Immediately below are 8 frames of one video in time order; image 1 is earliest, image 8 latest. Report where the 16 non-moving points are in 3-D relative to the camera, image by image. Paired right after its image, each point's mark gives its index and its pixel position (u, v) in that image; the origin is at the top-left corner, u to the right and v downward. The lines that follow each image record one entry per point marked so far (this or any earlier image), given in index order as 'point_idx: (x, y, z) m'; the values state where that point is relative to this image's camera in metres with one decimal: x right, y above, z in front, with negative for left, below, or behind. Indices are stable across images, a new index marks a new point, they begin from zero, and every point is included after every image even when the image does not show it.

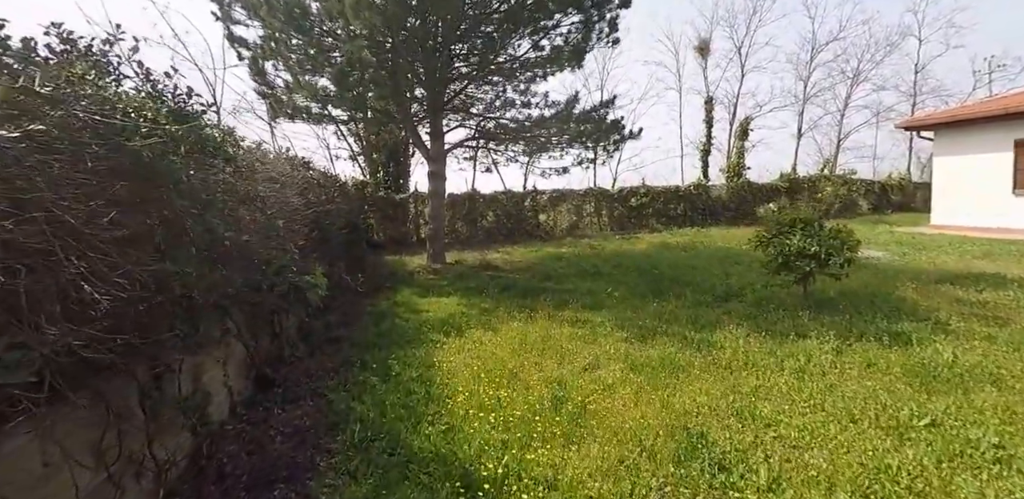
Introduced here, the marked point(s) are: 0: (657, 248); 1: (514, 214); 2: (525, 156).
0: (+3.2, 0.0, +10.5) m
1: (+0.1, +1.0, +13.6) m
2: (+0.3, +1.9, +9.5) m
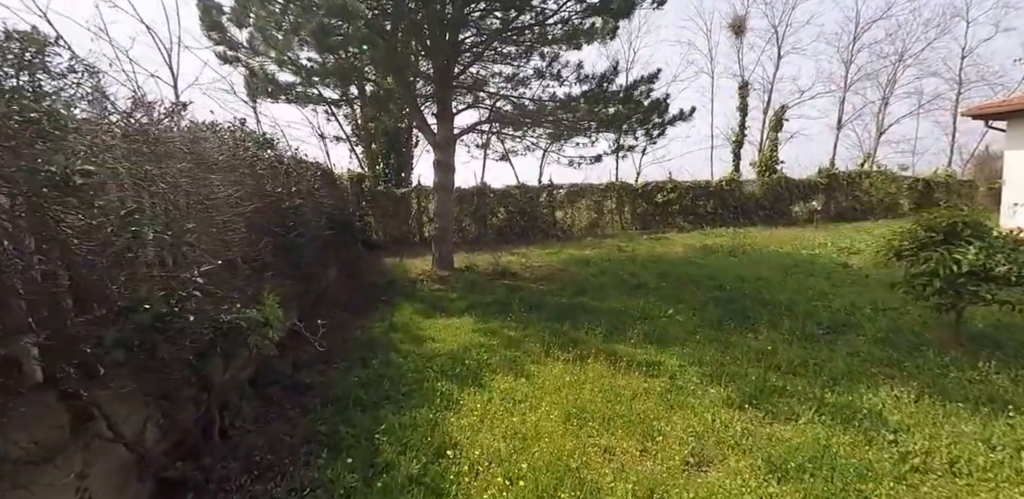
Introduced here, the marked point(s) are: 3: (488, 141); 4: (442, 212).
0: (+3.5, -0.1, +9.0) m
1: (+0.4, +1.0, +12.2) m
2: (+0.7, +1.8, +8.0) m
3: (-0.4, +2.1, +9.0) m
4: (-1.1, +0.6, +7.7) m
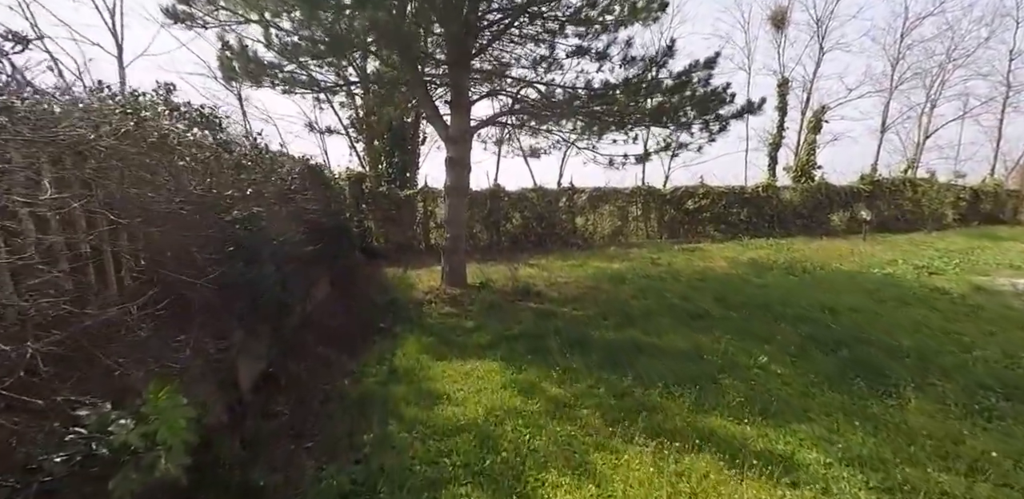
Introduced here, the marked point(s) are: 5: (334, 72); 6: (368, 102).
0: (+3.9, -0.3, +7.8) m
1: (+0.8, +0.8, +11.0) m
2: (+1.0, +1.6, +6.8) m
3: (0.0, +1.9, +7.9) m
4: (-0.8, +0.4, +6.5) m
5: (-2.2, +2.2, +5.9) m
6: (-2.1, +2.1, +6.7) m
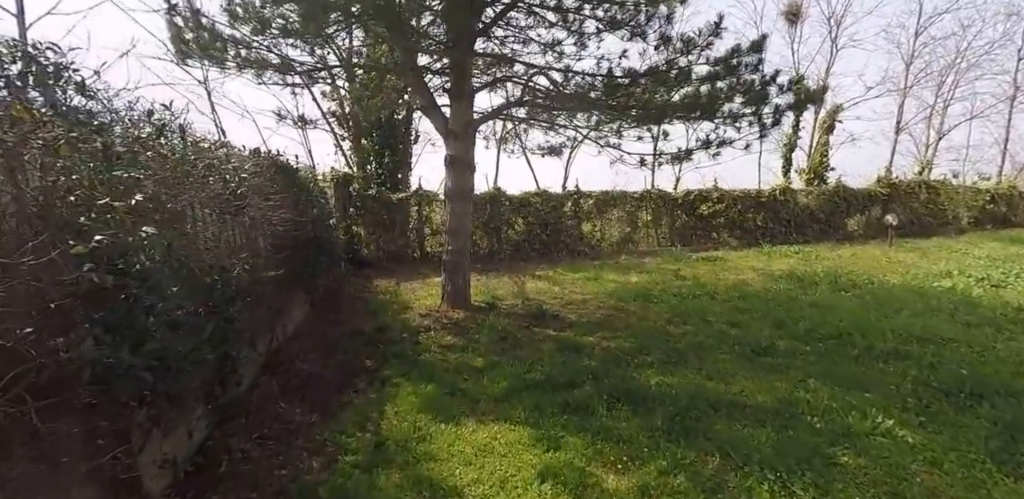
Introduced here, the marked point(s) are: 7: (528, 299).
0: (+4.0, -0.5, +6.9) m
1: (+0.8, +0.6, +10.0) m
2: (+1.2, +1.5, +5.9) m
3: (+0.1, +1.7, +6.9) m
4: (-0.6, +0.3, +5.5) m
5: (-2.1, +2.0, +4.9) m
6: (-1.9, +1.9, +5.7) m
7: (+0.2, -0.7, +6.4) m
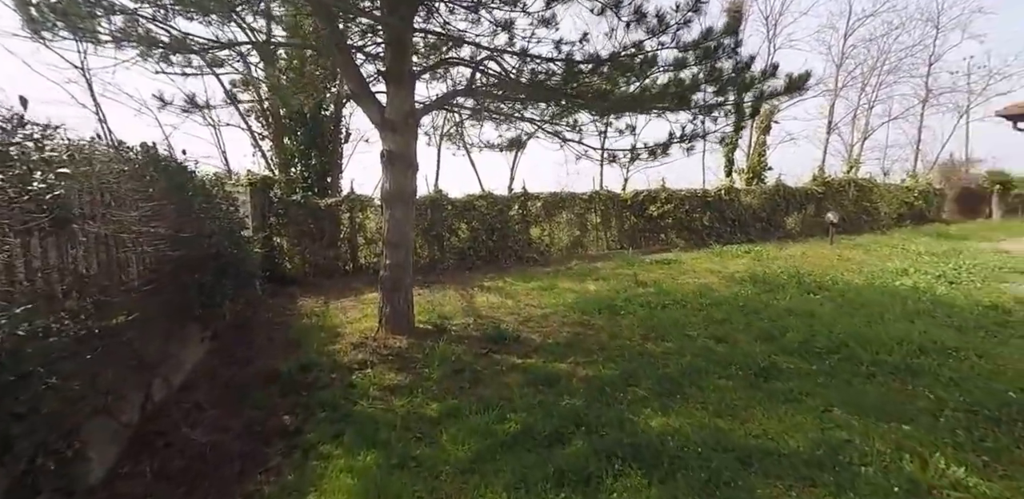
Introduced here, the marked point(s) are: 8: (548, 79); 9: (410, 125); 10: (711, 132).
0: (+3.3, -0.5, +6.5) m
1: (-0.3, +0.4, +9.3) m
2: (+0.6, +1.4, +5.2) m
3: (-0.6, +1.6, +6.1) m
4: (-1.1, +0.1, +4.6) m
5: (-2.5, +1.8, +3.8) m
6: (-2.5, +1.7, +4.7) m
7: (-0.4, -0.8, +5.6) m
8: (+0.4, +1.7, +4.6) m
9: (-1.0, +1.2, +4.6) m
10: (+2.1, +1.2, +4.9) m
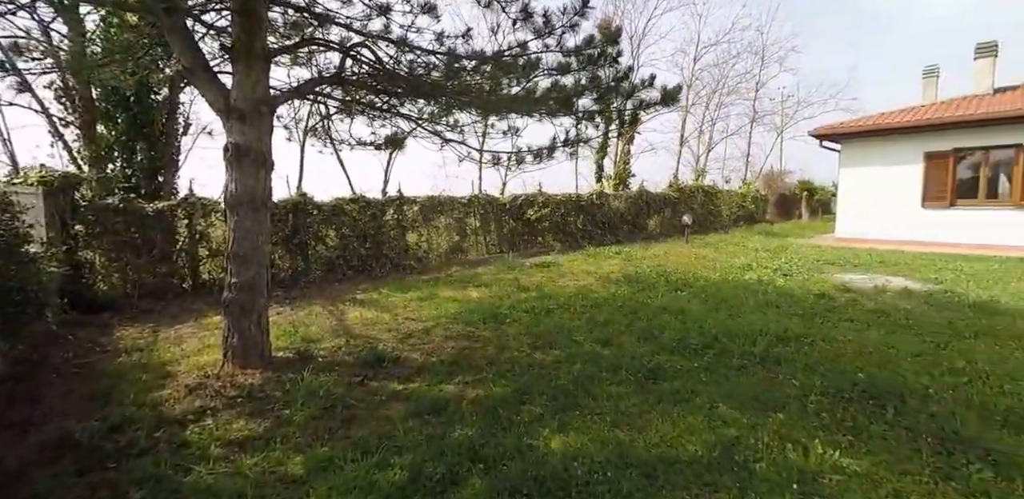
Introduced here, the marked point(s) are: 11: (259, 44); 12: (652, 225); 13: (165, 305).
0: (+1.7, -0.5, +6.8) m
1: (-2.5, +0.3, +8.6) m
2: (-0.7, +1.3, +4.9) m
3: (-2.1, +1.4, +5.4) m
4: (-2.1, 0.0, +3.8) m
5: (-3.3, +1.7, +2.7) m
6: (-3.5, +1.6, +3.5) m
7: (-1.7, -0.9, +5.0) m
8: (-0.7, +1.6, +4.2) m
9: (-2.0, +1.1, +3.8) m
10: (+0.8, +1.2, +5.0) m
11: (-2.0, +1.6, +3.7) m
12: (+4.2, +0.7, +14.2) m
13: (-4.7, -0.7, +6.3) m
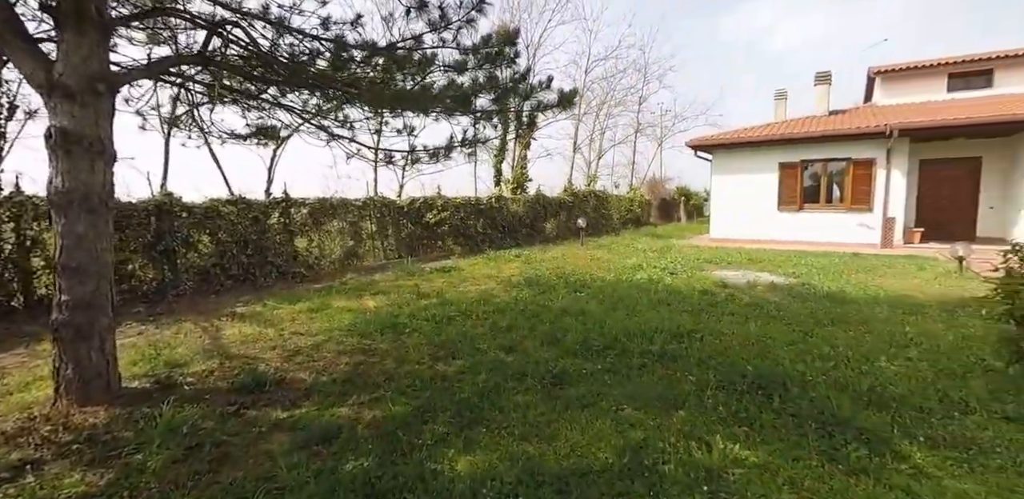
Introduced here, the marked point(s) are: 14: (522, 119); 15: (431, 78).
0: (+0.2, -0.6, +6.9) m
1: (-4.2, +0.1, +7.7) m
2: (-1.7, +1.2, +4.4) m
3: (-3.2, +1.3, +4.6) m
4: (-2.9, -0.1, +3.1) m
5: (-3.8, +1.6, +1.8) m
6: (-4.2, +1.5, +2.5) m
7: (-2.6, -1.0, +4.4) m
8: (-1.6, +1.5, +3.8) m
9: (-2.8, +1.0, +3.1) m
10: (-0.2, +1.1, +4.8) m
11: (-2.7, +1.5, +3.0) m
12: (+1.1, +0.7, +14.6) m
13: (-5.8, -0.9, +5.0) m
14: (+0.1, +1.3, +4.9) m
15: (-0.7, +1.6, +4.3) m
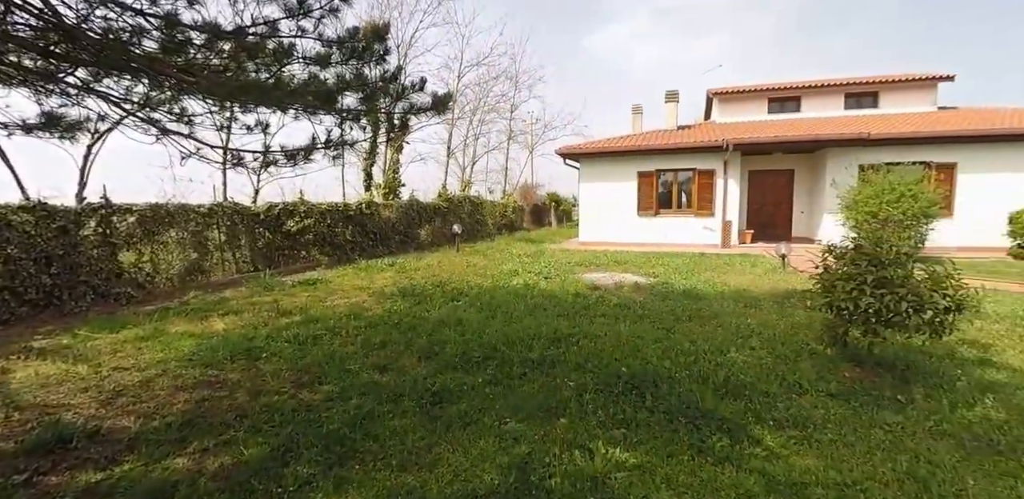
0: (-1.5, -0.7, +6.5) m
1: (-6.0, -0.1, +6.2) m
2: (-2.8, +1.1, +3.7) m
3: (-4.2, +1.1, +3.5) m
4: (-3.5, -0.2, +2.1) m
5: (-4.1, +1.4, +0.6) m
6: (-4.7, +1.3, +1.2) m
7: (-3.6, -1.2, +3.4) m
8: (-2.5, +1.4, +3.1) m
9: (-3.5, +0.9, +2.2) m
10: (-1.5, +1.0, +4.5) m
11: (-3.4, +1.4, +2.0) m
12: (-2.6, +0.5, +14.2) m
13: (-6.9, -1.2, +3.2) m
14: (-1.2, +1.2, +4.6) m
15: (-1.8, +1.5, +3.8) m
